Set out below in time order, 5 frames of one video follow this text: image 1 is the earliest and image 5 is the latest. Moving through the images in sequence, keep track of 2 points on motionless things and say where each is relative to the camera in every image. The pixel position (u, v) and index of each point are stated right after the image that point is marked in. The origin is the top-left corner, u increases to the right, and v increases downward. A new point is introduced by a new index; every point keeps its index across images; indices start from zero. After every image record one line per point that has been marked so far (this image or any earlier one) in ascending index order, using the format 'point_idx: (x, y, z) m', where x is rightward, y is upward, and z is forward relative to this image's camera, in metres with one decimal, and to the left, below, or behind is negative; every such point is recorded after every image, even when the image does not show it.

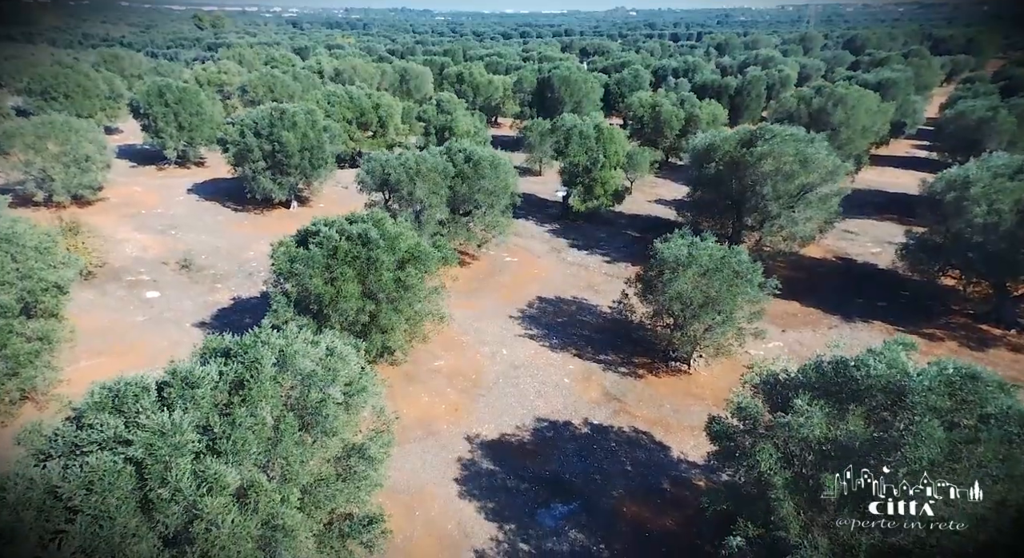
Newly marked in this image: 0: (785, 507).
0: (+5.6, -4.7, +14.5) m
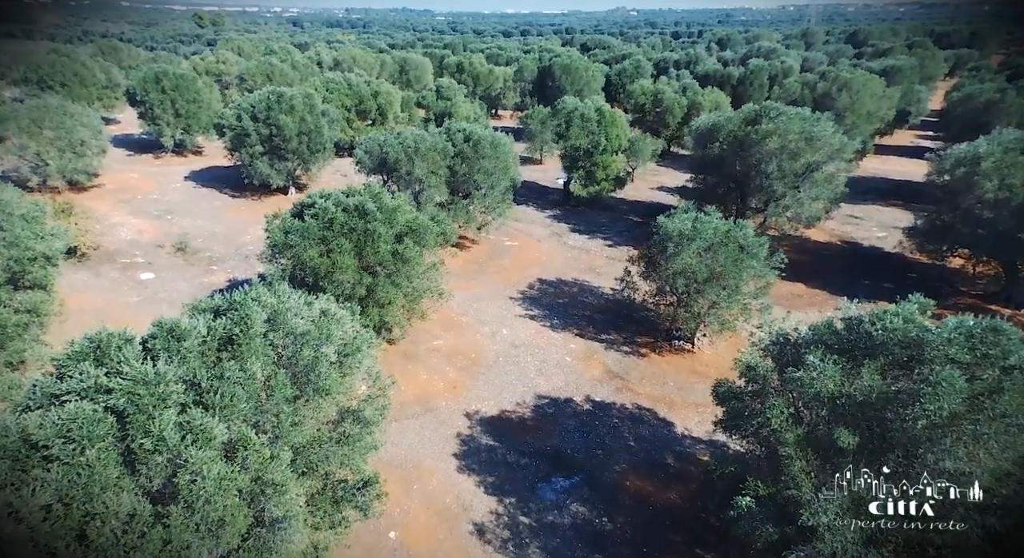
0: (+5.7, -3.7, +13.8) m
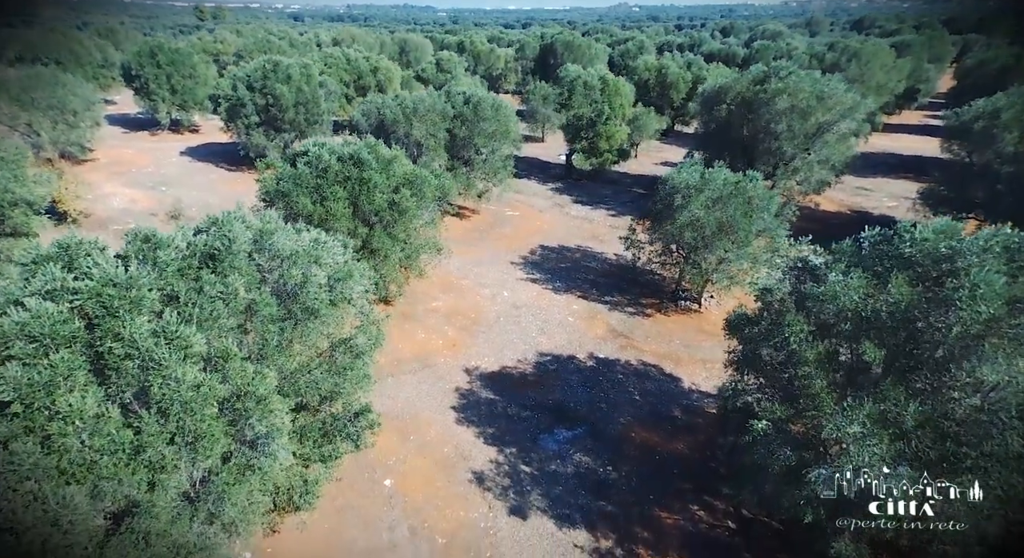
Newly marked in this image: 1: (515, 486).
0: (+5.7, -1.9, +12.9) m
1: (+0.1, -5.8, +19.6) m
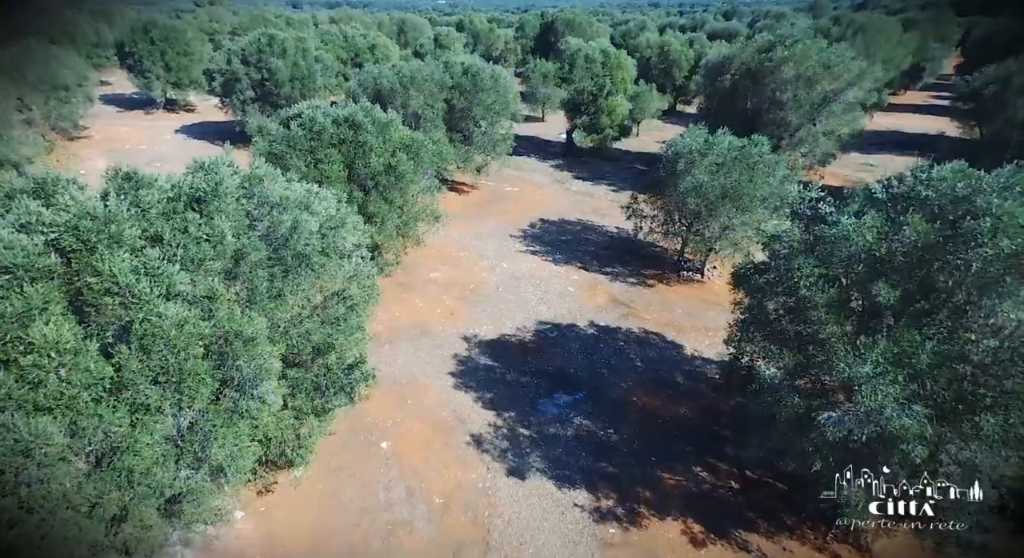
0: (+5.6, -0.9, +12.4) m
1: (+0.1, -4.7, +19.1) m
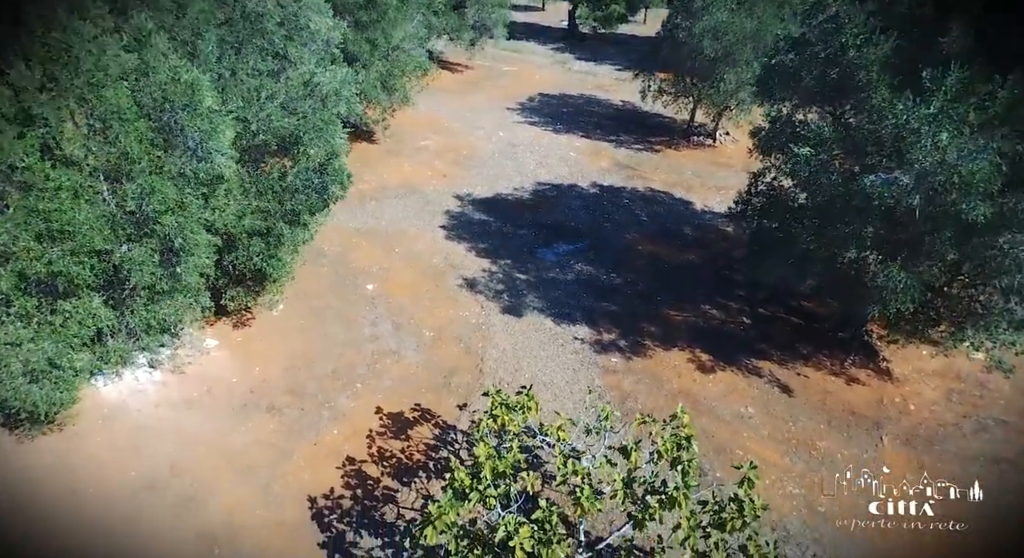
0: (+5.5, +2.7, +10.7) m
1: (-0.1, -0.3, +17.8) m
